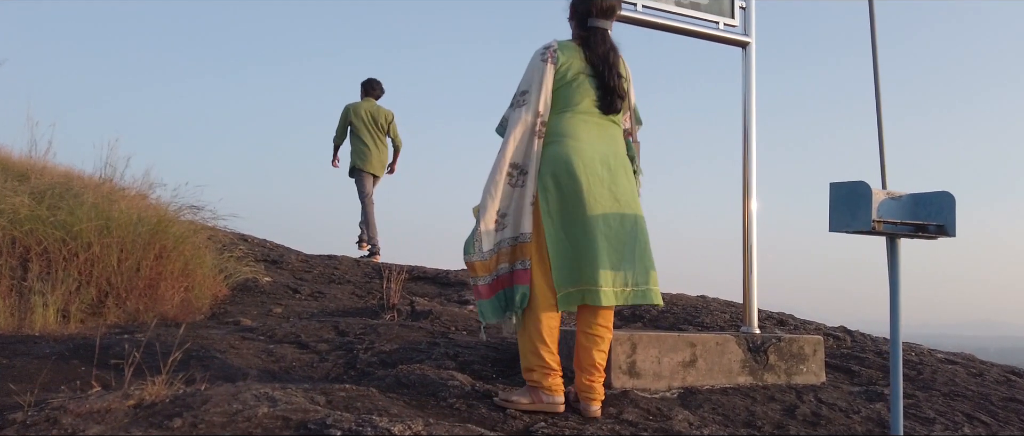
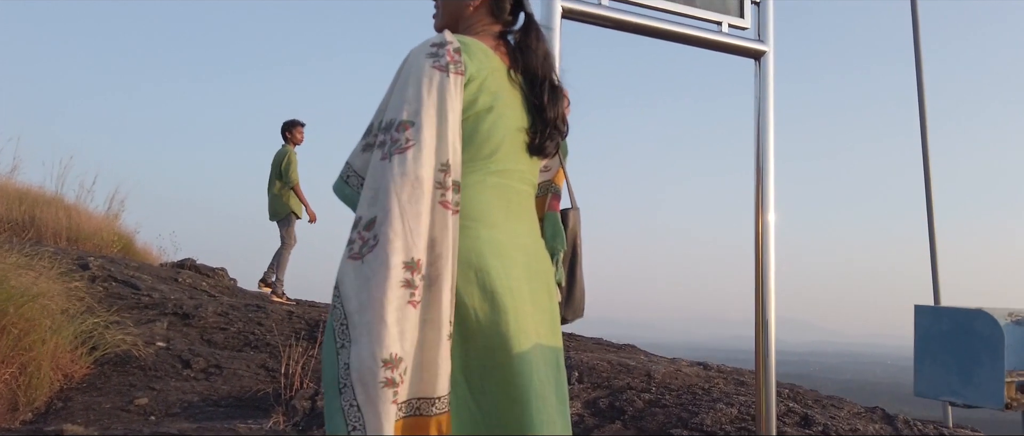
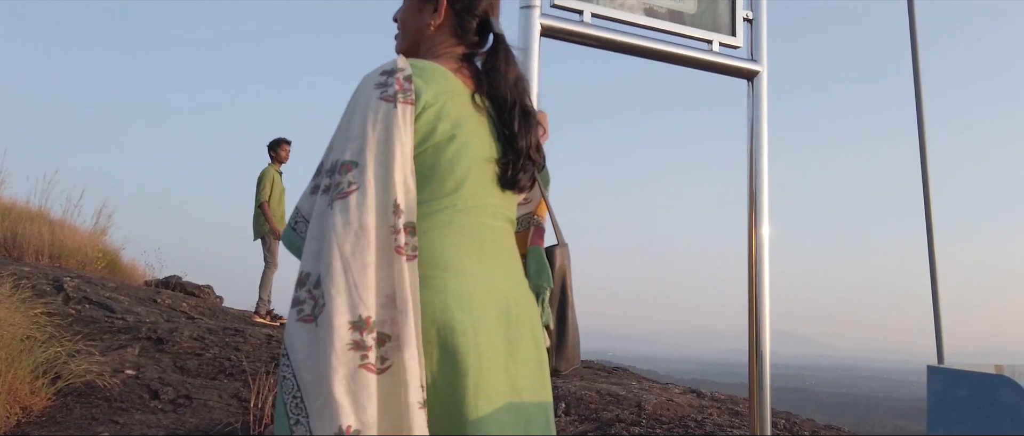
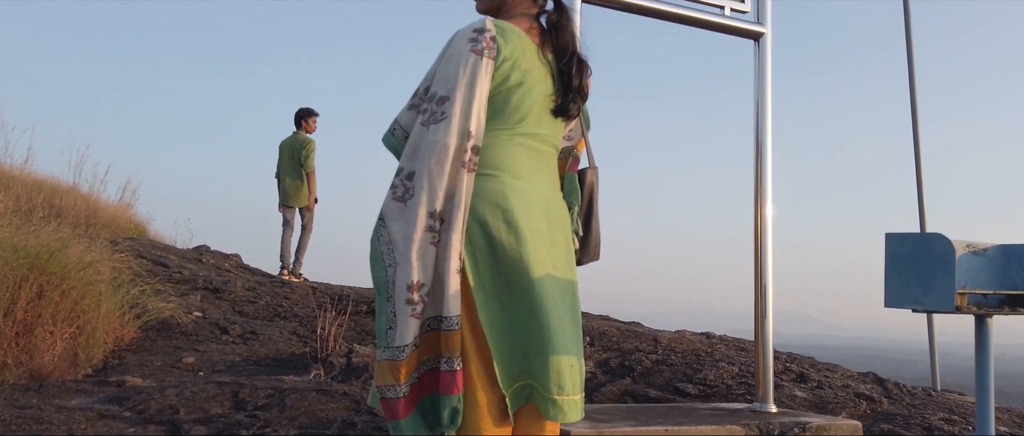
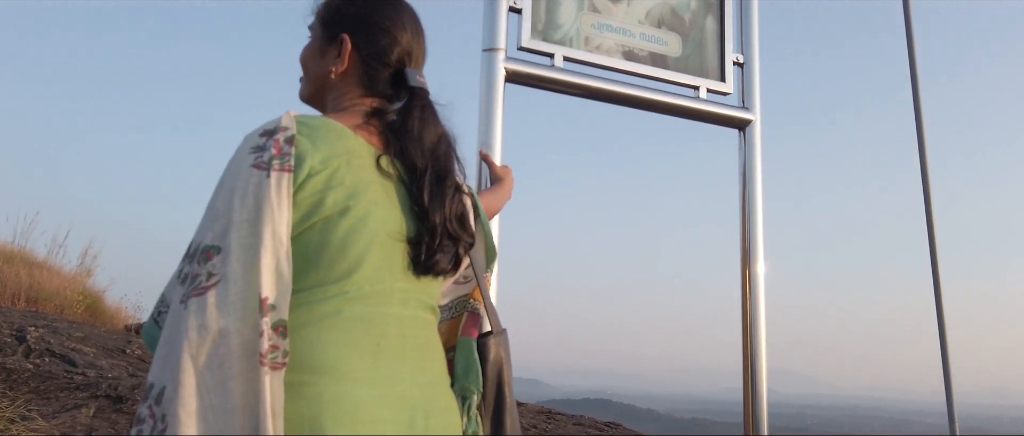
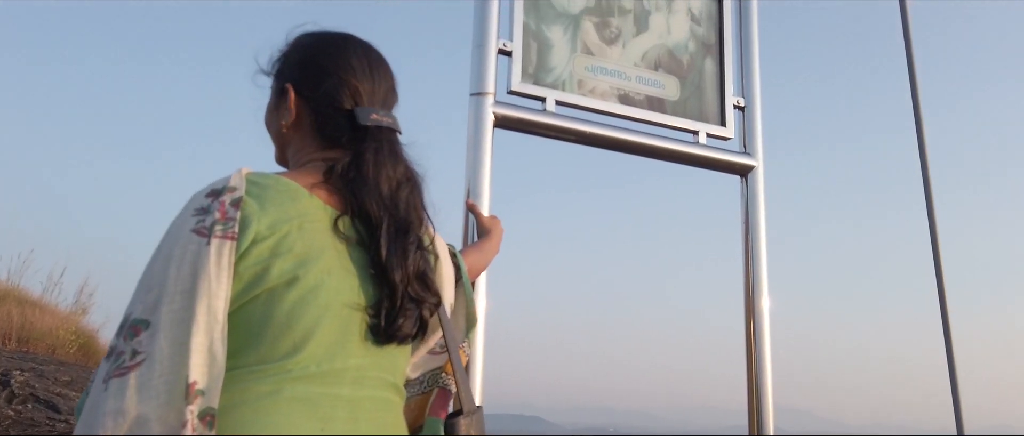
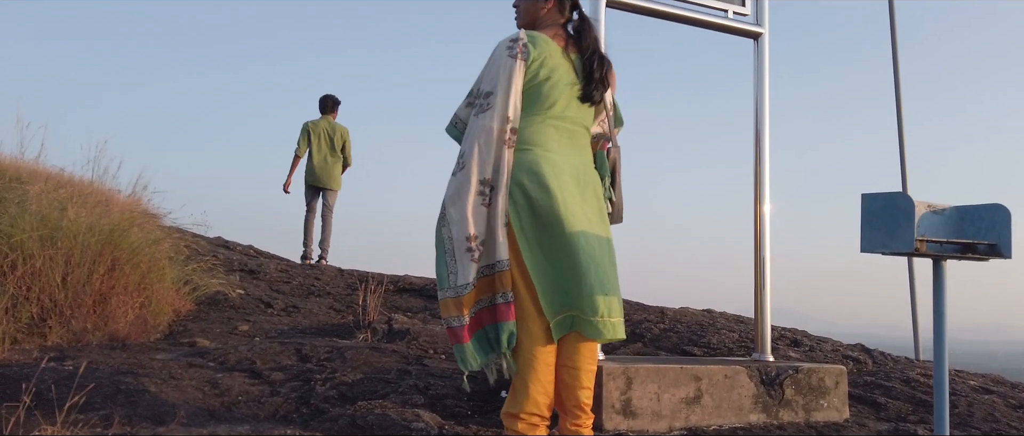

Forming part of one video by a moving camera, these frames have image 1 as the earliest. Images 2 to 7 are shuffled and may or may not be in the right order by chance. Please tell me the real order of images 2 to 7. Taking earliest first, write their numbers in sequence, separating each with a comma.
7, 4, 2, 3, 5, 6
